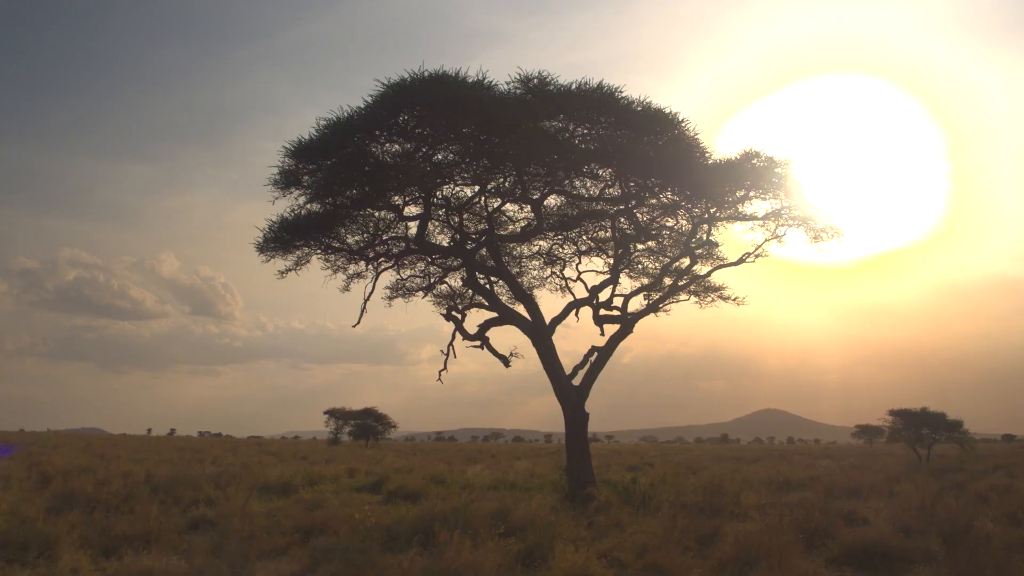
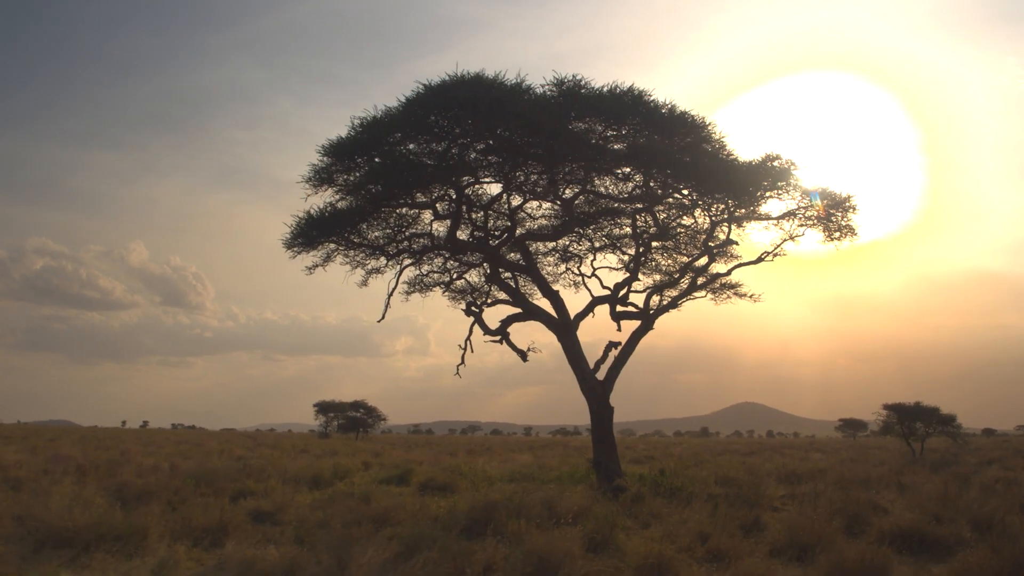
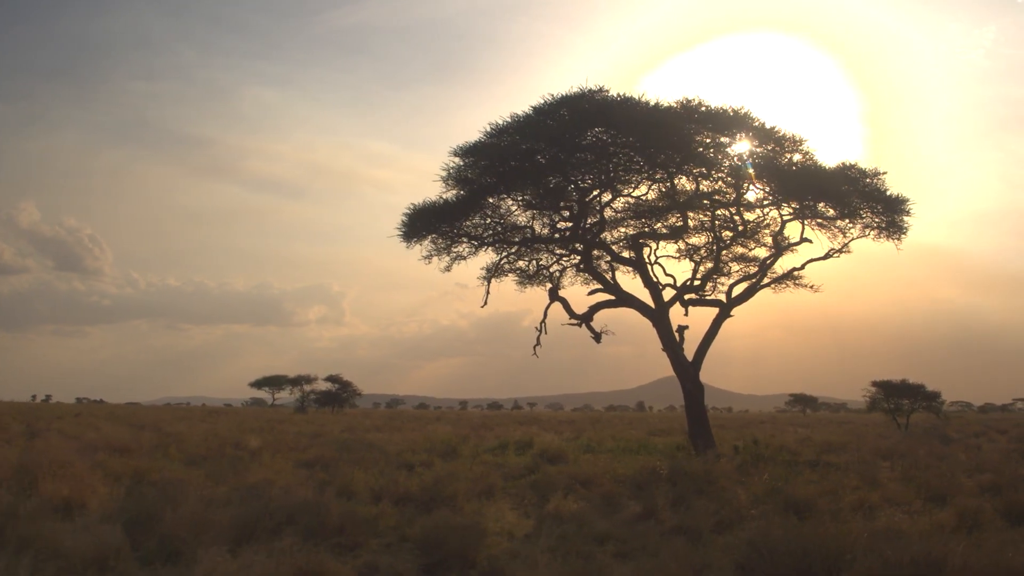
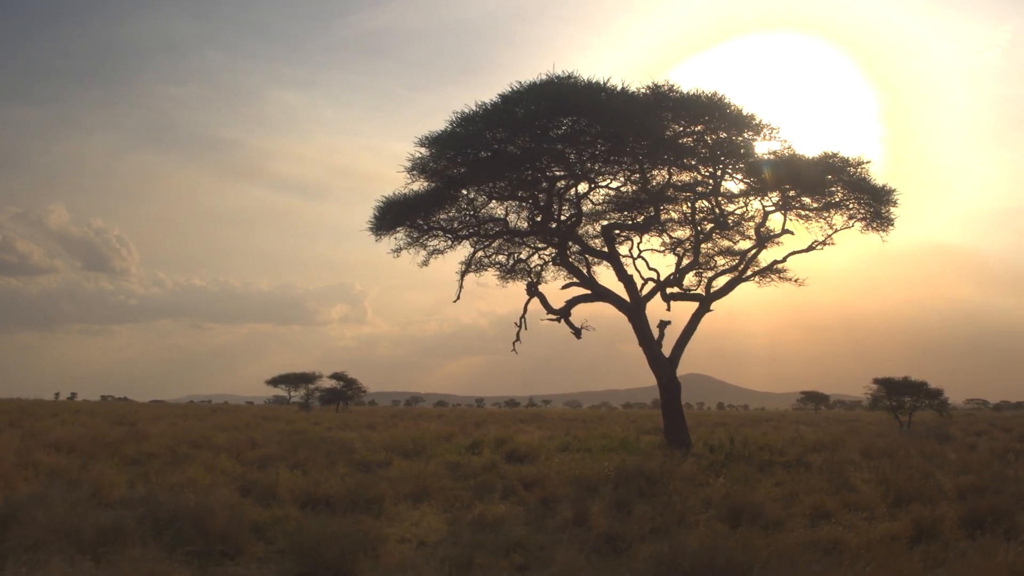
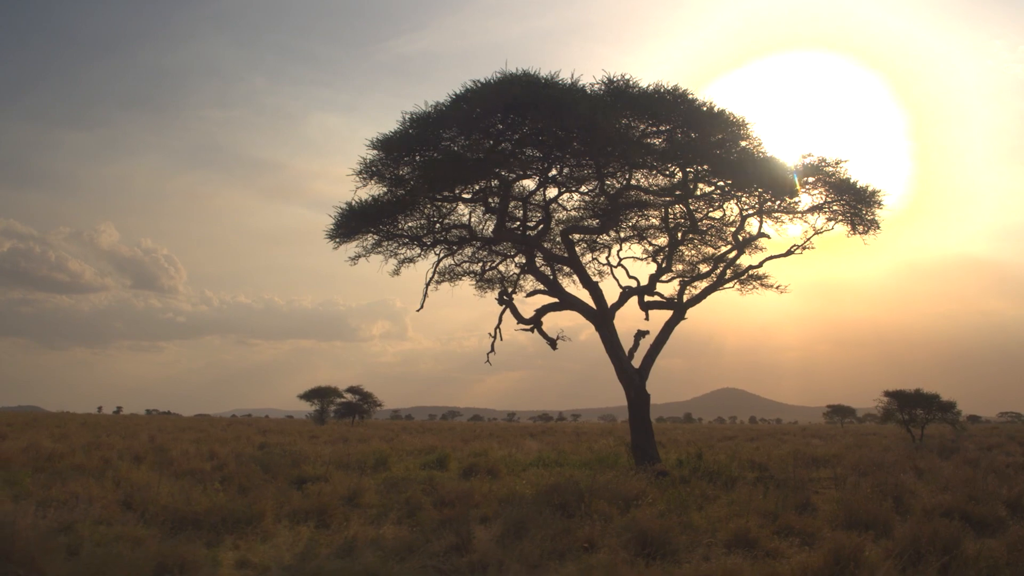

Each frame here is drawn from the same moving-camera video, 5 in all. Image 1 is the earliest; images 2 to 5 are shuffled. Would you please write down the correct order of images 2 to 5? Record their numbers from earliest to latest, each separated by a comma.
2, 5, 4, 3
